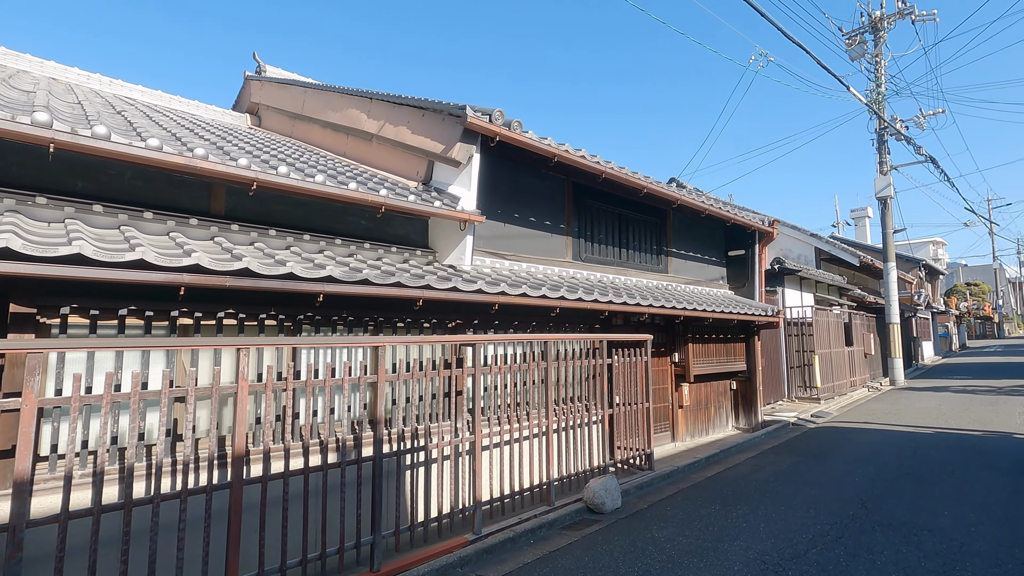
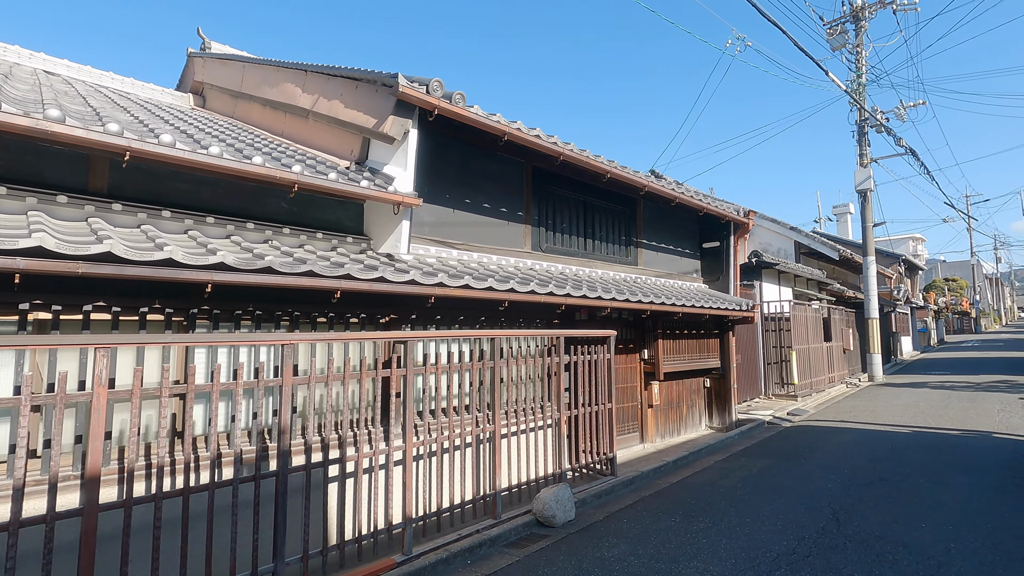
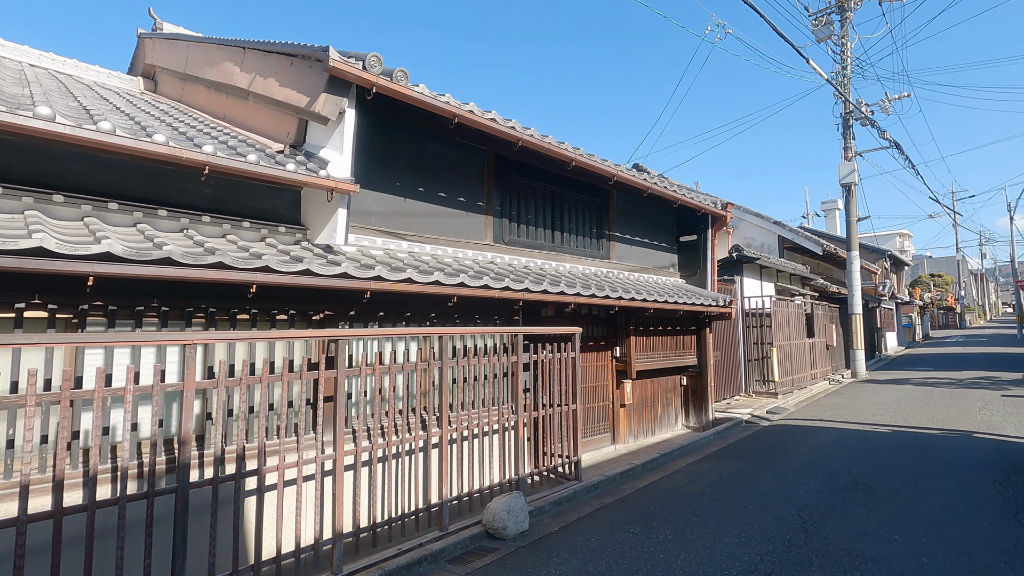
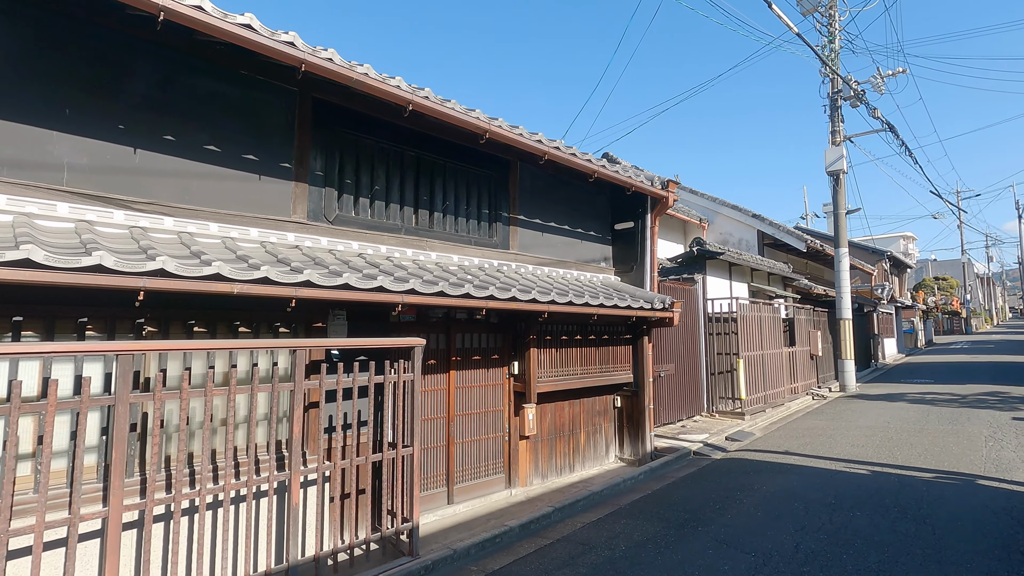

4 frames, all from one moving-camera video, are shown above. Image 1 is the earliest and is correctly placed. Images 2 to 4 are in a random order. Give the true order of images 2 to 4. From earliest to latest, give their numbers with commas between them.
2, 3, 4
